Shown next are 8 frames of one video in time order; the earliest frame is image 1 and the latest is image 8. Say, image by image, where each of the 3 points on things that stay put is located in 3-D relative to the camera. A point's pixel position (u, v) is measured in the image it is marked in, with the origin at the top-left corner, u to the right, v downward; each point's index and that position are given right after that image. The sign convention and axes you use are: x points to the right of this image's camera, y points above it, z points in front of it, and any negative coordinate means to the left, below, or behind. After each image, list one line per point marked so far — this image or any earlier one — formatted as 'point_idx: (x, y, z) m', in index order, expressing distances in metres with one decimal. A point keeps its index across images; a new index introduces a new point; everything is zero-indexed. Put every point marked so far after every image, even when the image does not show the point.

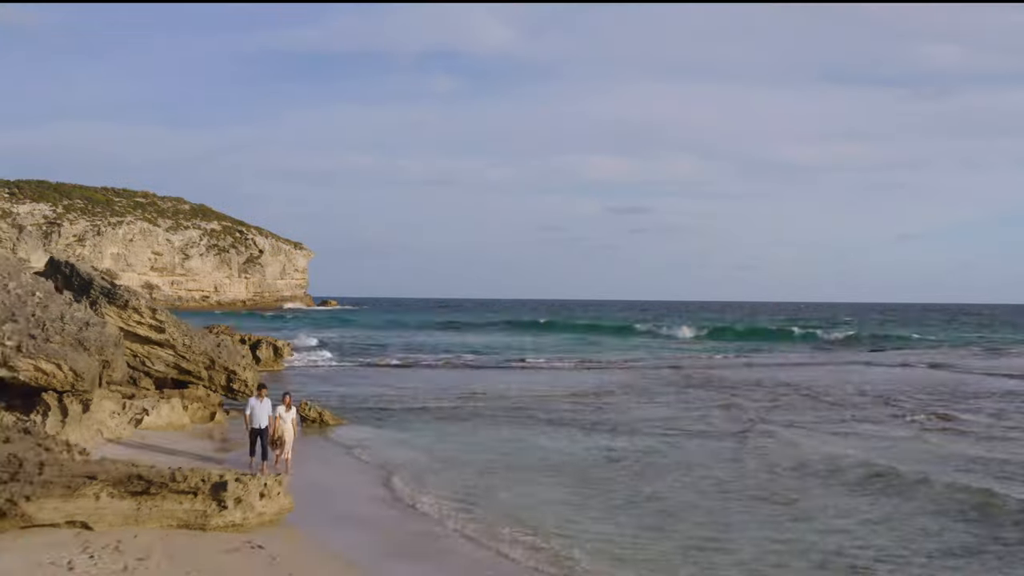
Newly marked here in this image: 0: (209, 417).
0: (-6.1, -2.6, +15.4) m
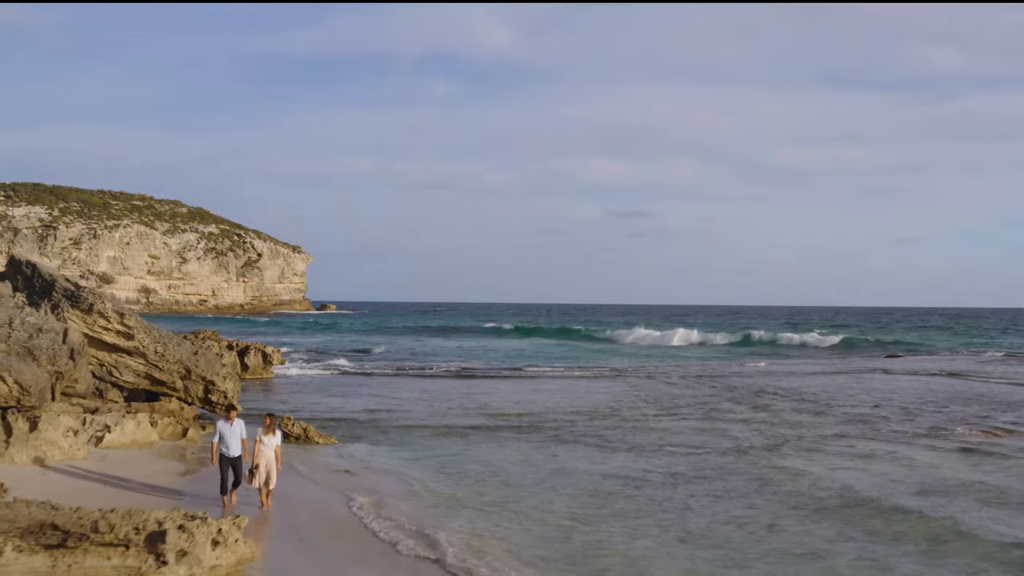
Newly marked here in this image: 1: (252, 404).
0: (-6.0, -2.6, +13.9) m
1: (-6.5, -2.9, +19.3) m
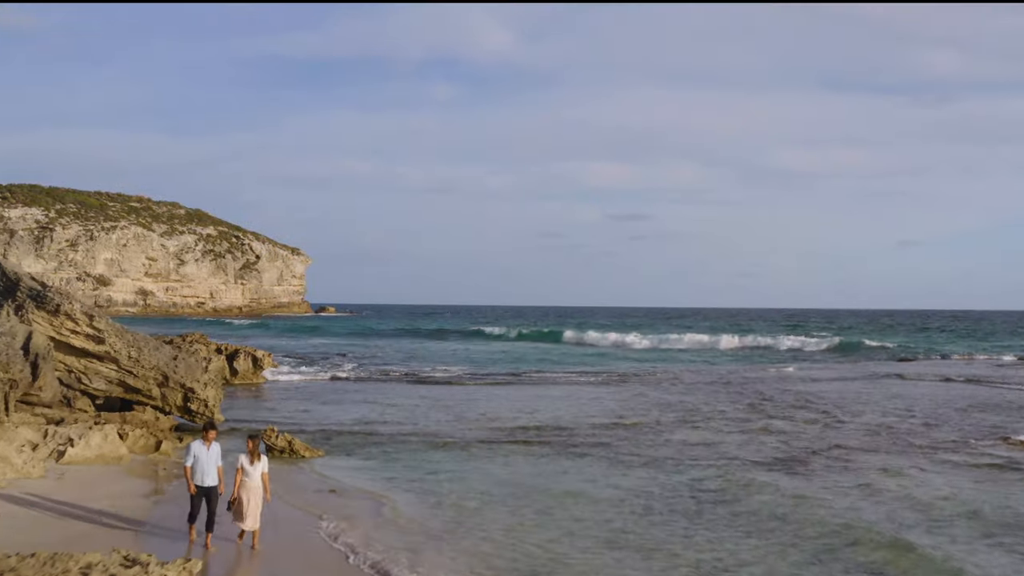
0: (-5.9, -2.6, +12.7) m
1: (-6.4, -2.9, +18.1) m
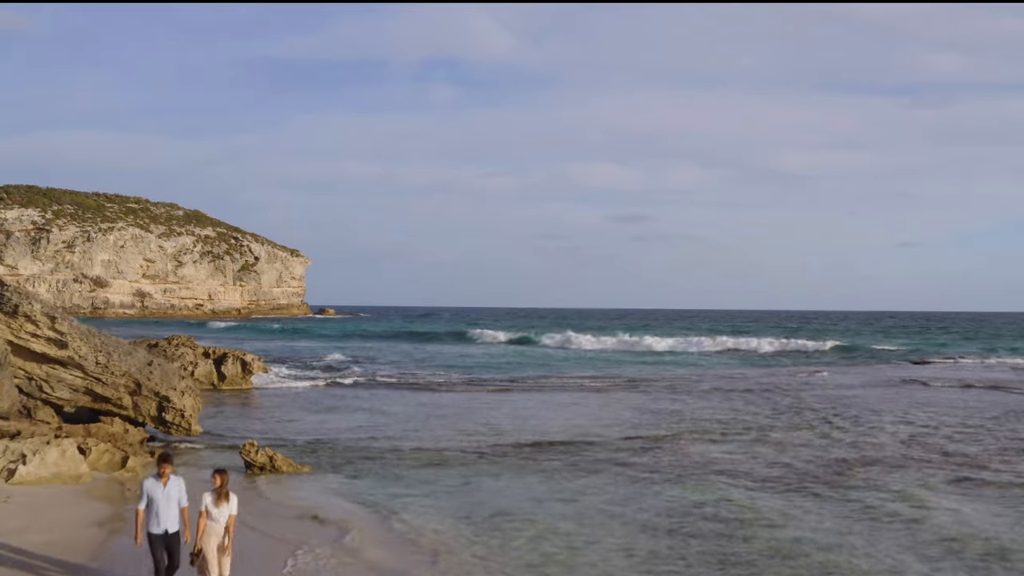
0: (-5.8, -2.6, +11.4) m
1: (-6.3, -2.9, +16.8) m
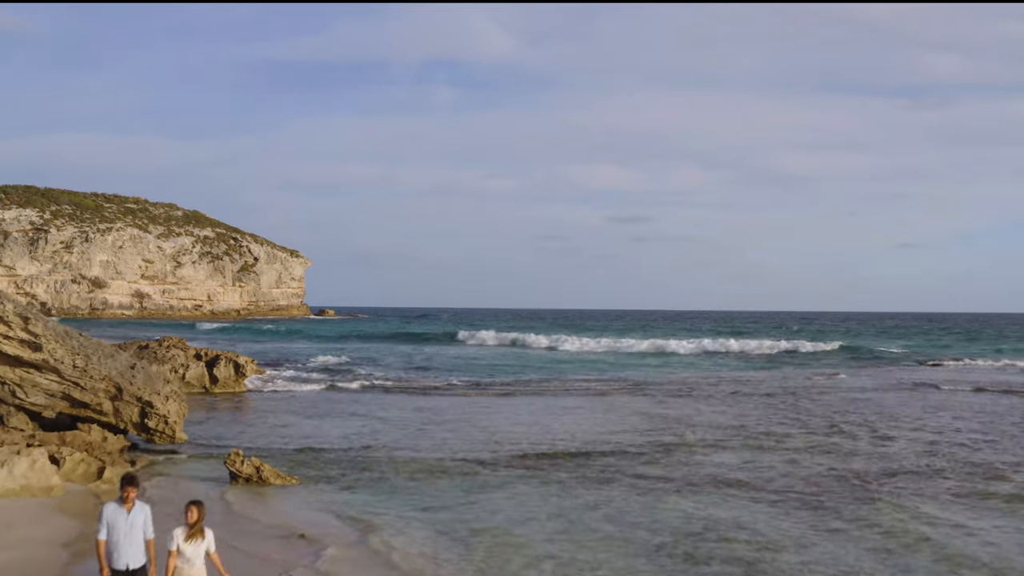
0: (-5.7, -2.6, +10.6) m
1: (-6.3, -2.9, +16.1) m
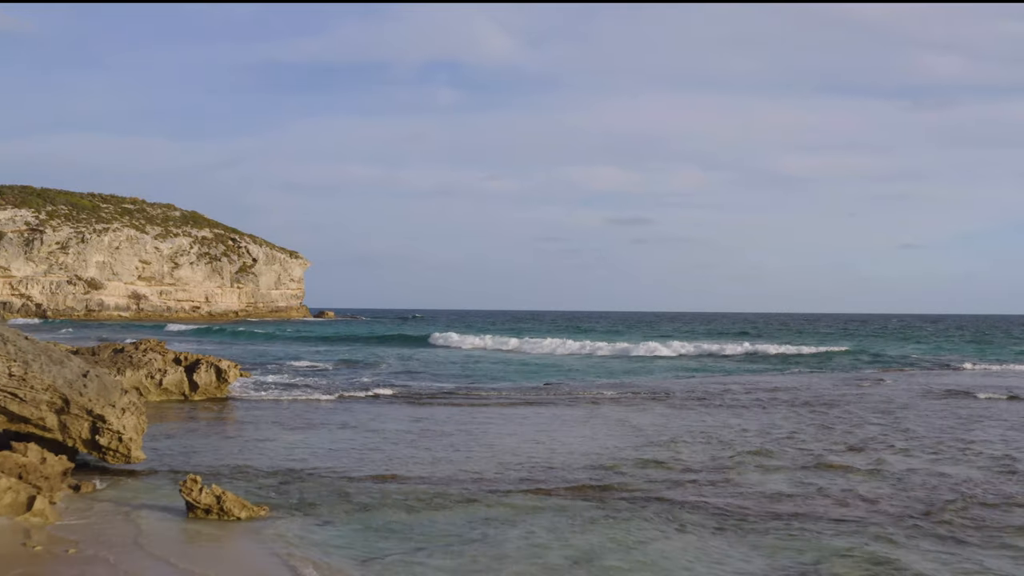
0: (-5.6, -2.5, +8.9) m
1: (-6.1, -2.8, +14.3) m
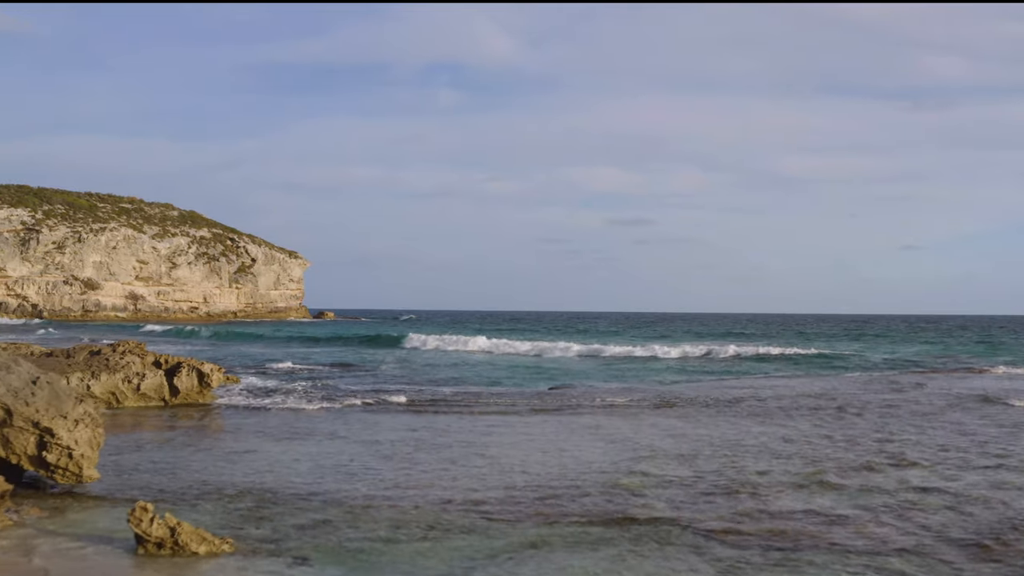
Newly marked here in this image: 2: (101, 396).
0: (-5.5, -2.4, +7.5) m
1: (-6.0, -2.8, +12.9) m
2: (-9.5, -2.5, +17.9) m
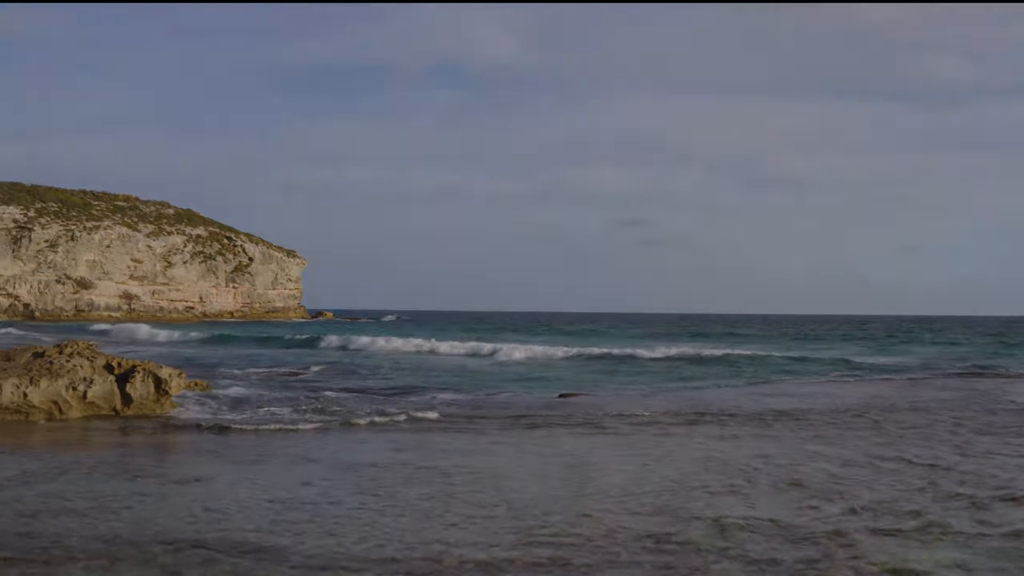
0: (-5.4, -2.3, +4.9) m
1: (-5.9, -2.6, +10.4) m
2: (-9.4, -2.3, +15.3) m
